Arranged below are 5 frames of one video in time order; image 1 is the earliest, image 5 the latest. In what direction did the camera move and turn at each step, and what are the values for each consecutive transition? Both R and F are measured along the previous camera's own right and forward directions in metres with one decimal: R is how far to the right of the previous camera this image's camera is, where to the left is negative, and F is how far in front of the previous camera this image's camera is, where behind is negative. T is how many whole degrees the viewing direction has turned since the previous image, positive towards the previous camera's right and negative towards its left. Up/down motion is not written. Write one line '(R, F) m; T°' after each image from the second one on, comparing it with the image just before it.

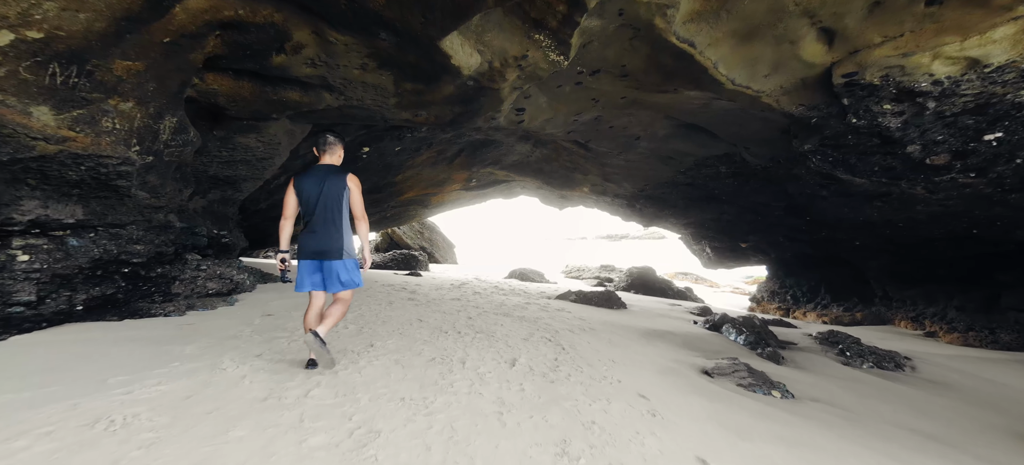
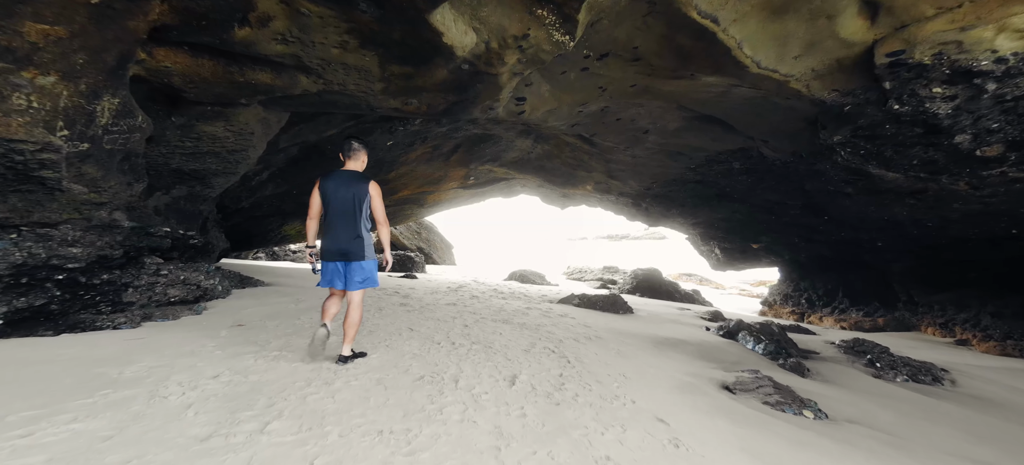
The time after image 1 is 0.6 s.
(0.0, +0.3) m; 0°
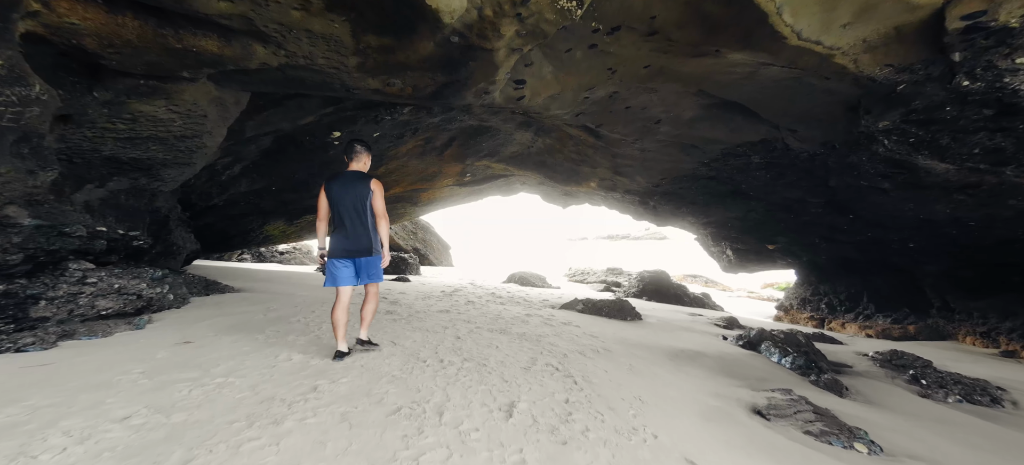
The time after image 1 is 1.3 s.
(0.0, +0.4) m; 0°
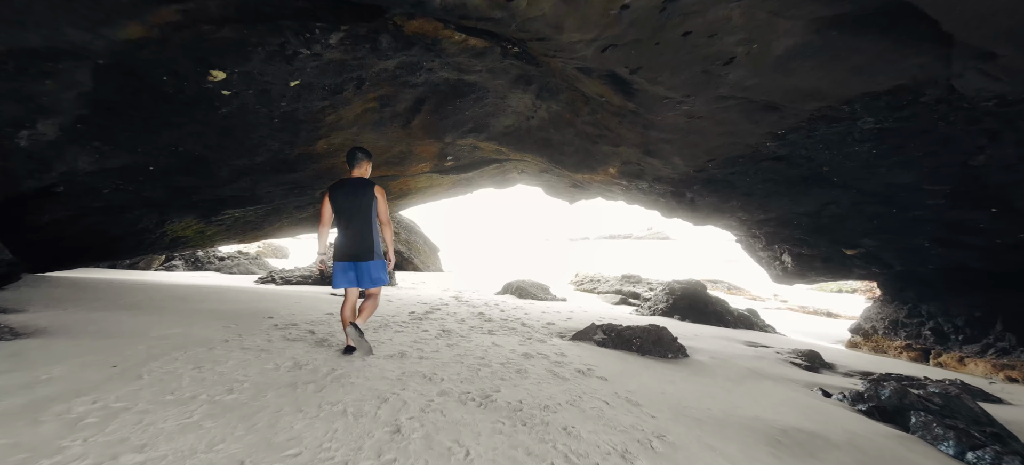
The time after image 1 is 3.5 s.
(+0.1, +1.6) m; 0°
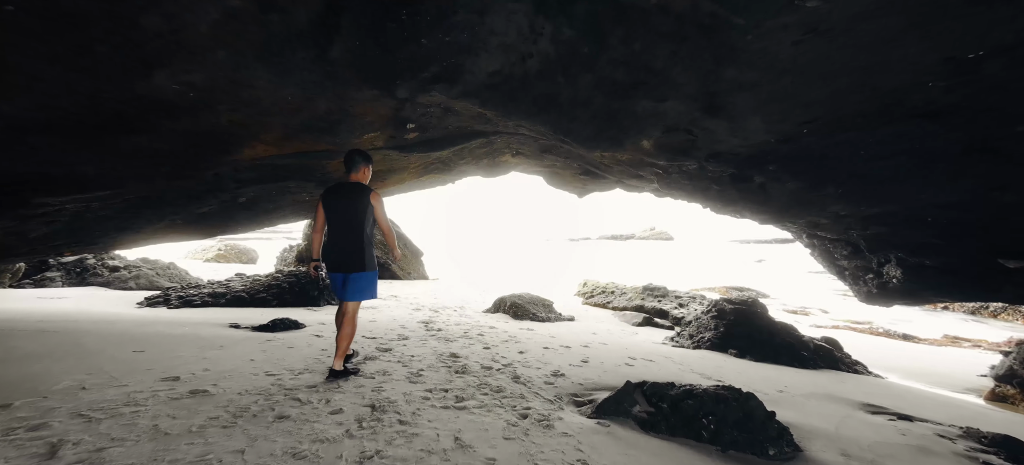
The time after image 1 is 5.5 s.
(+0.1, +1.7) m; 0°
